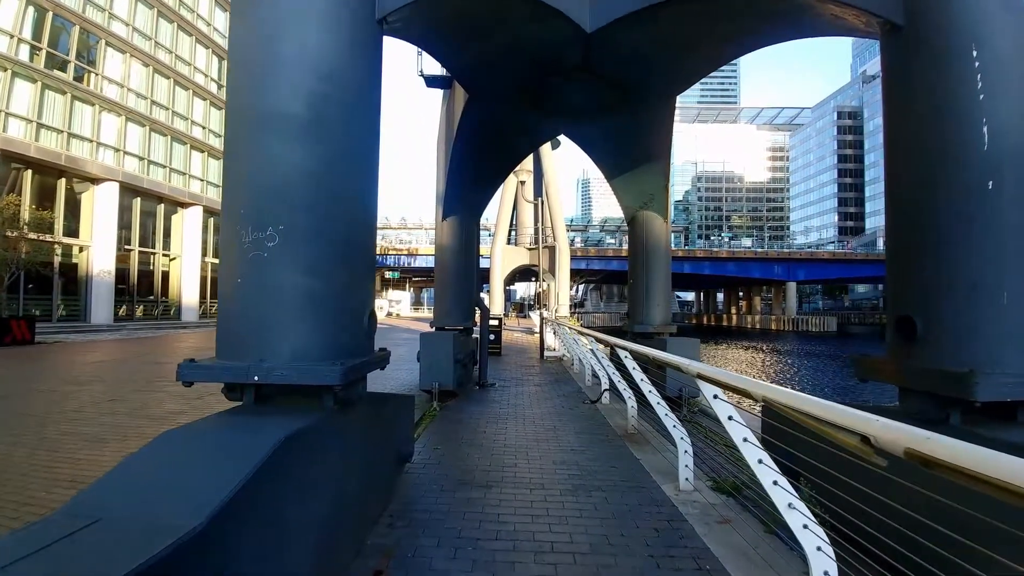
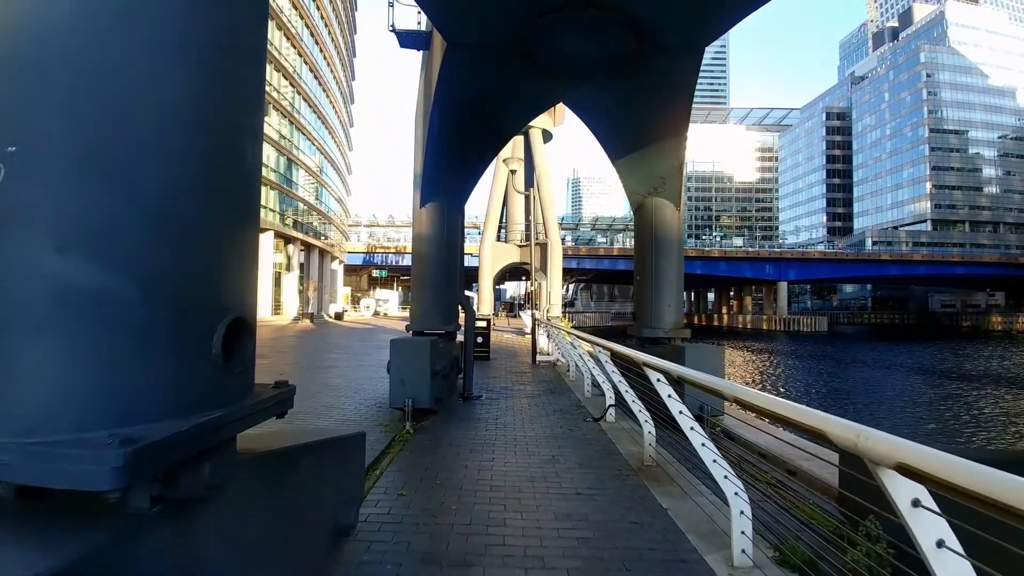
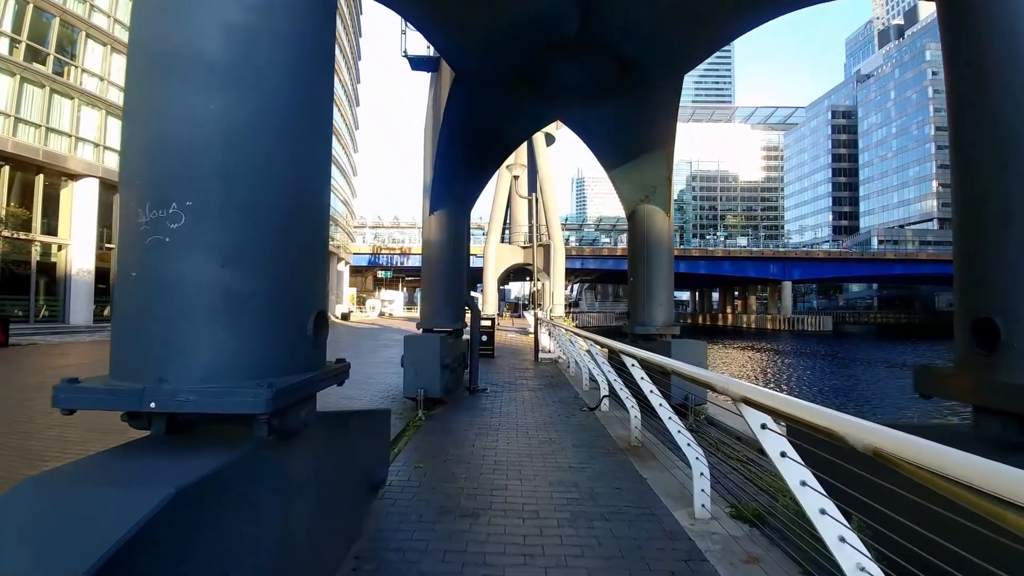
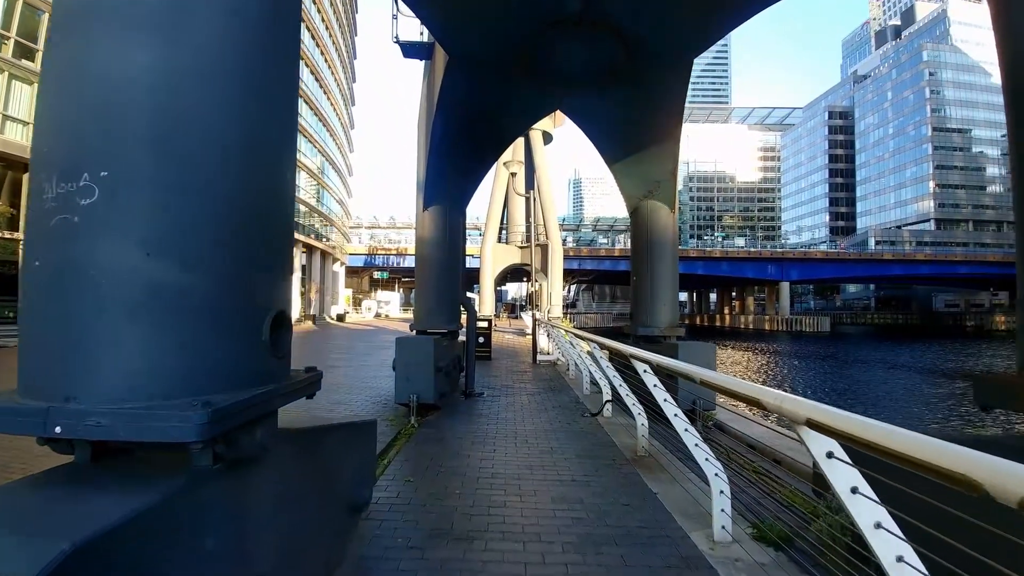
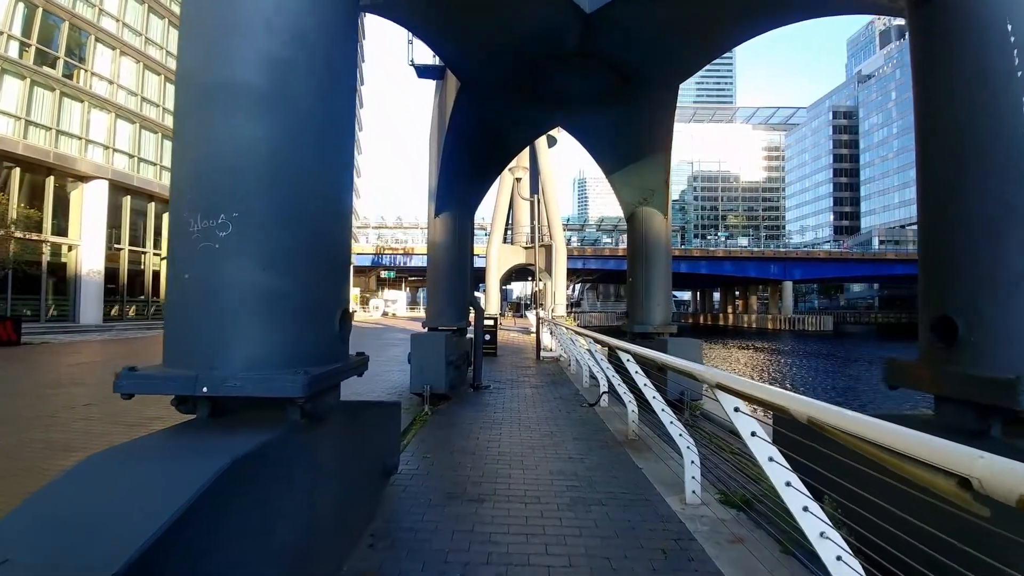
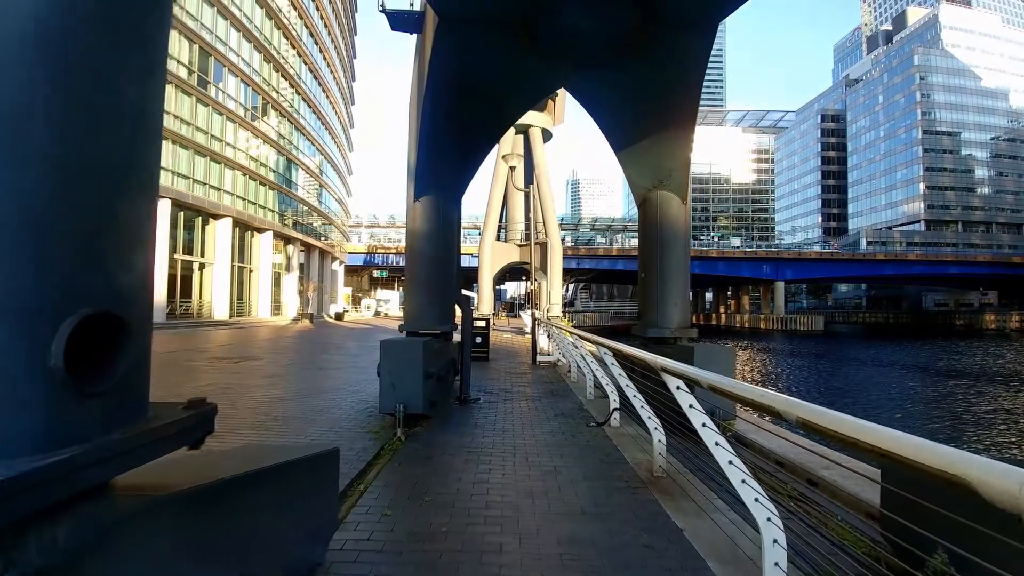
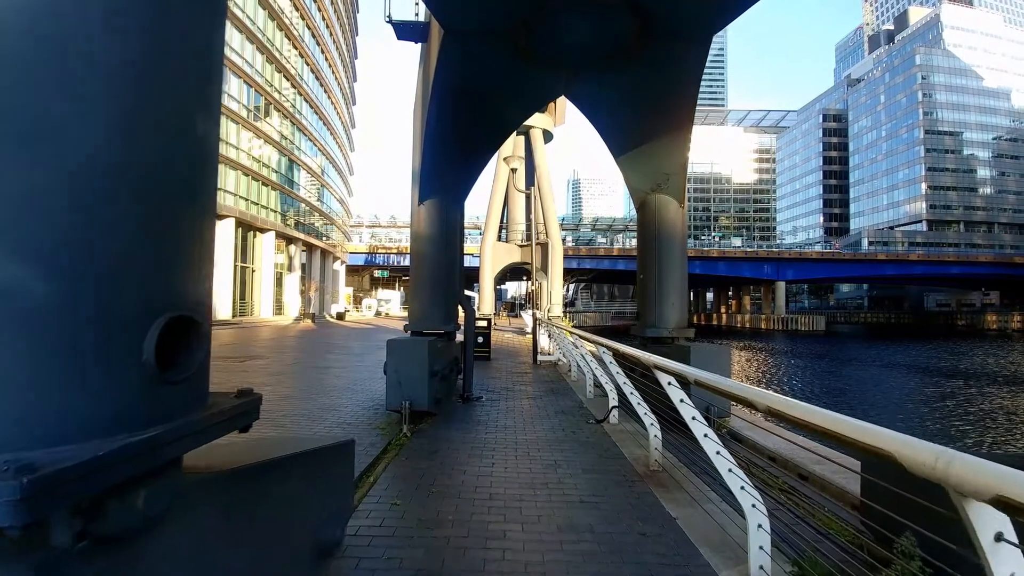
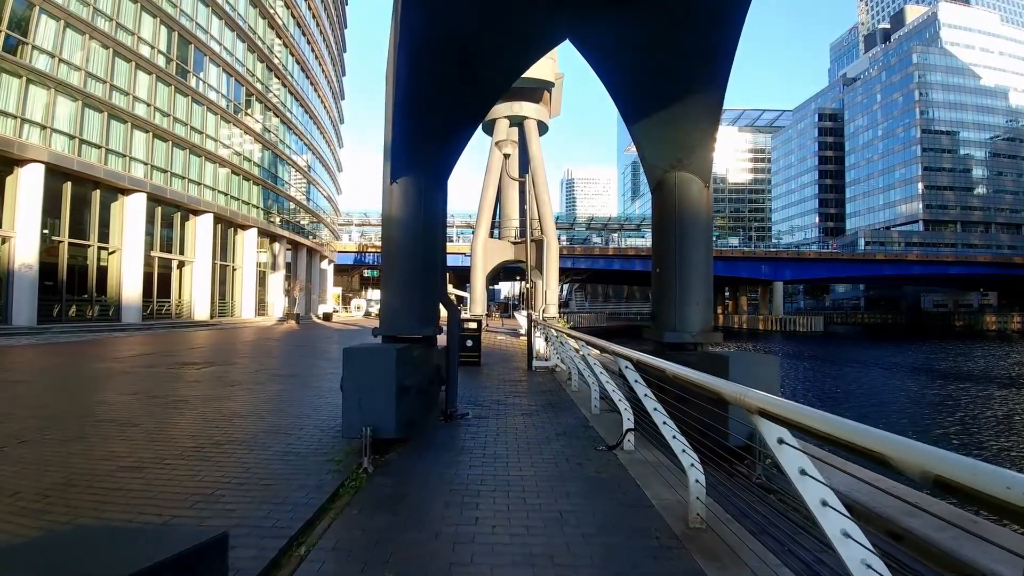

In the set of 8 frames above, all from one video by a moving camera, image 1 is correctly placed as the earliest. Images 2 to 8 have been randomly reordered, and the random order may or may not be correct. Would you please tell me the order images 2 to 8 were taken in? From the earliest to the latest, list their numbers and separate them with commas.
5, 3, 4, 2, 7, 6, 8
